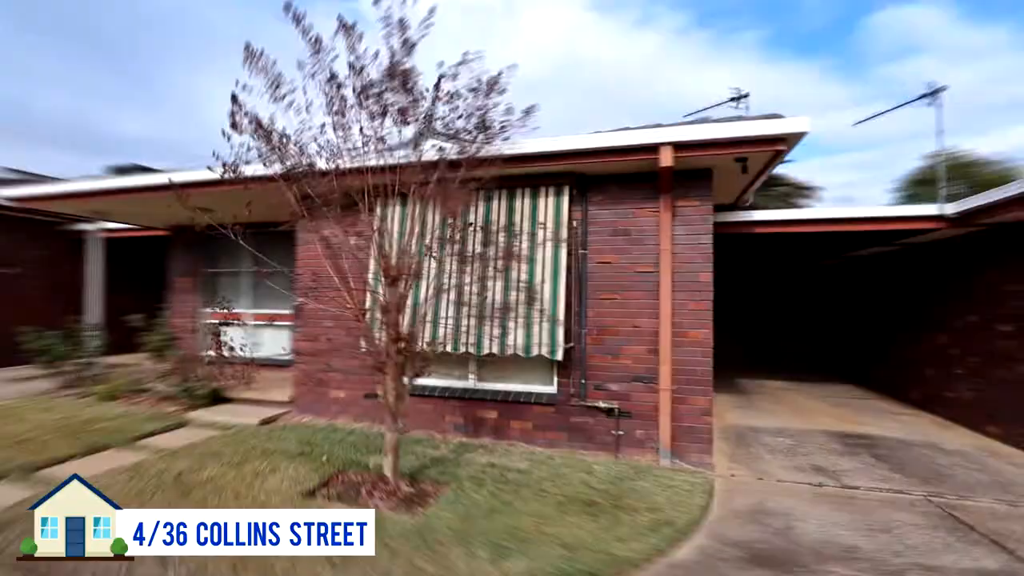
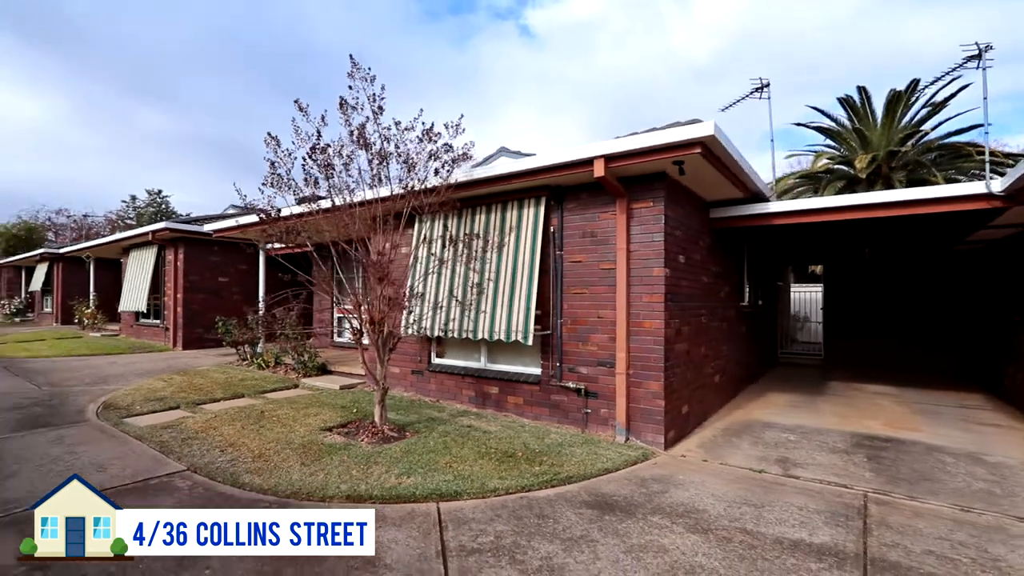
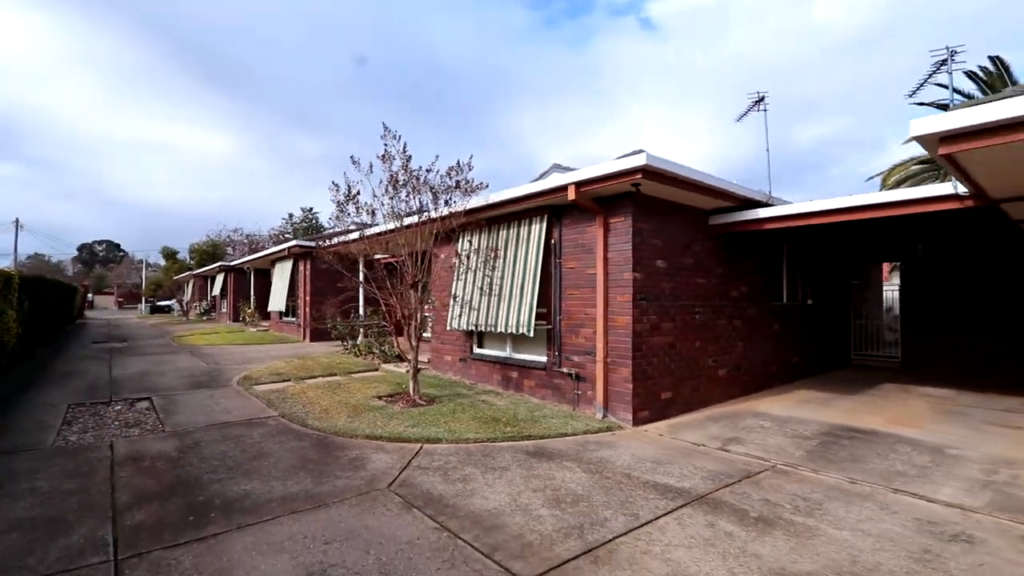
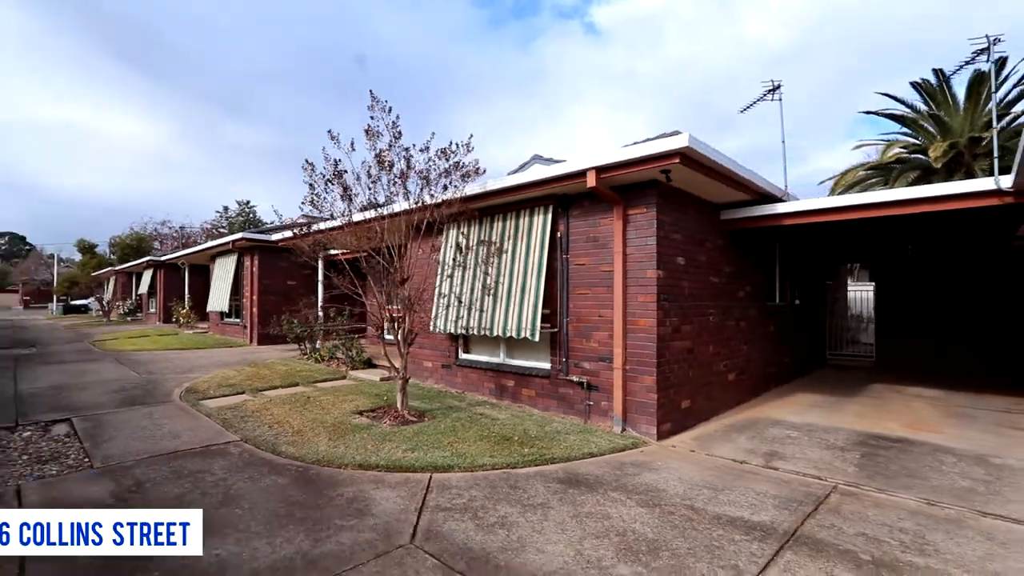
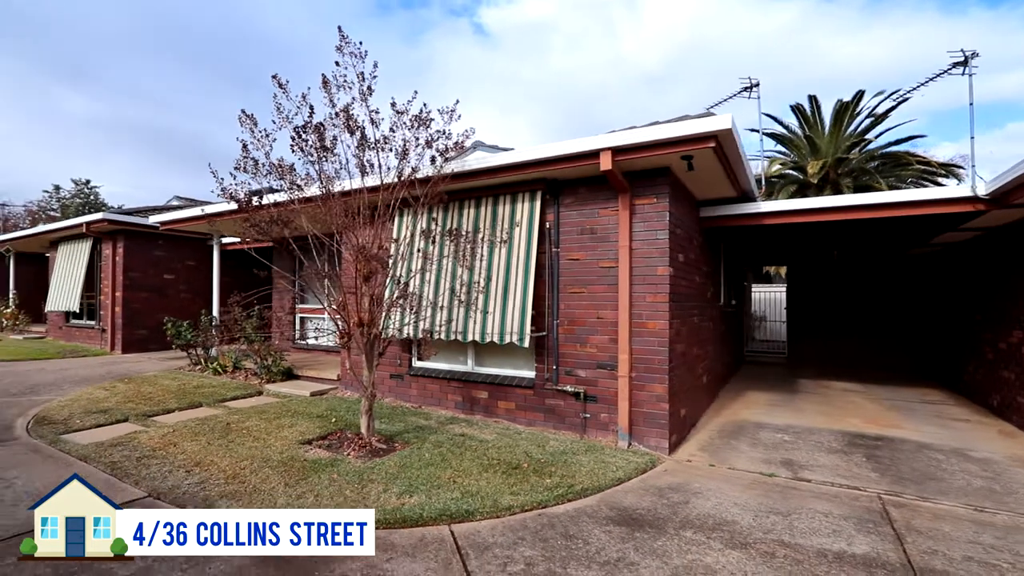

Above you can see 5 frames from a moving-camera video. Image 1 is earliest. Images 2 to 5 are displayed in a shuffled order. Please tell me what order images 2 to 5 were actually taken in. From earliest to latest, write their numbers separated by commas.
5, 2, 4, 3
